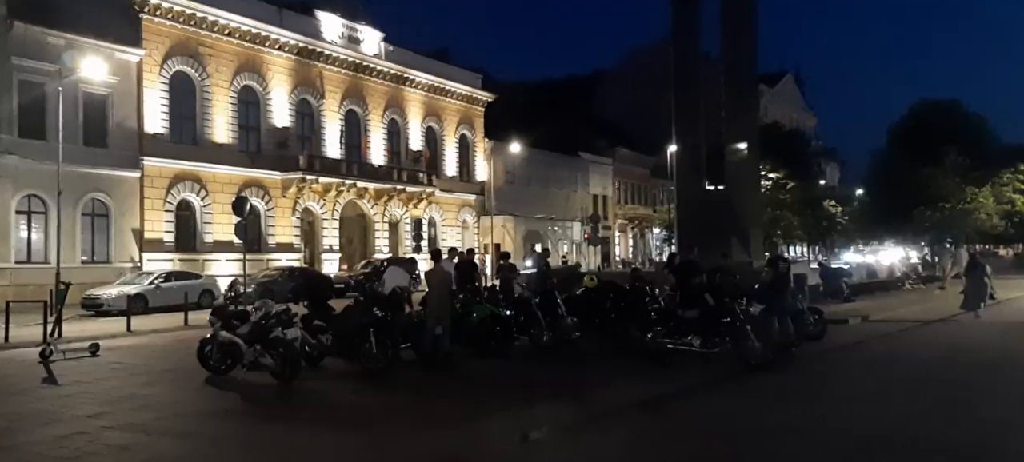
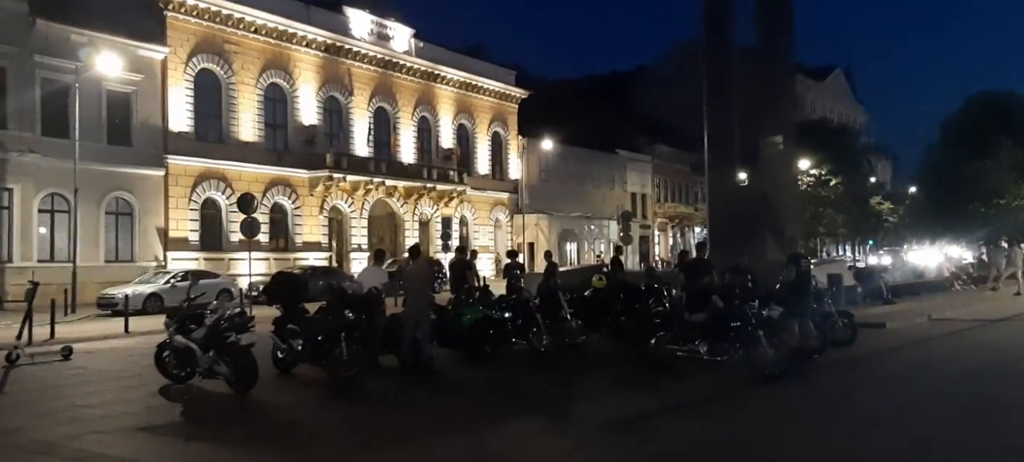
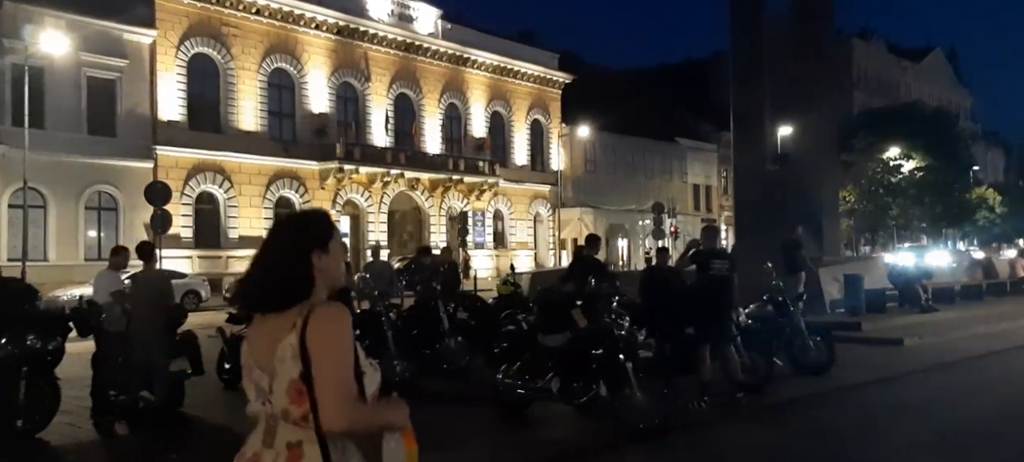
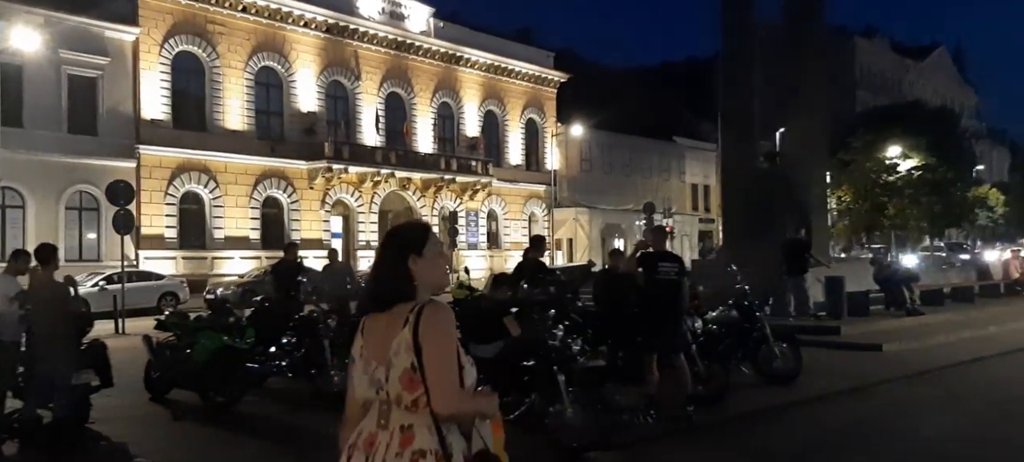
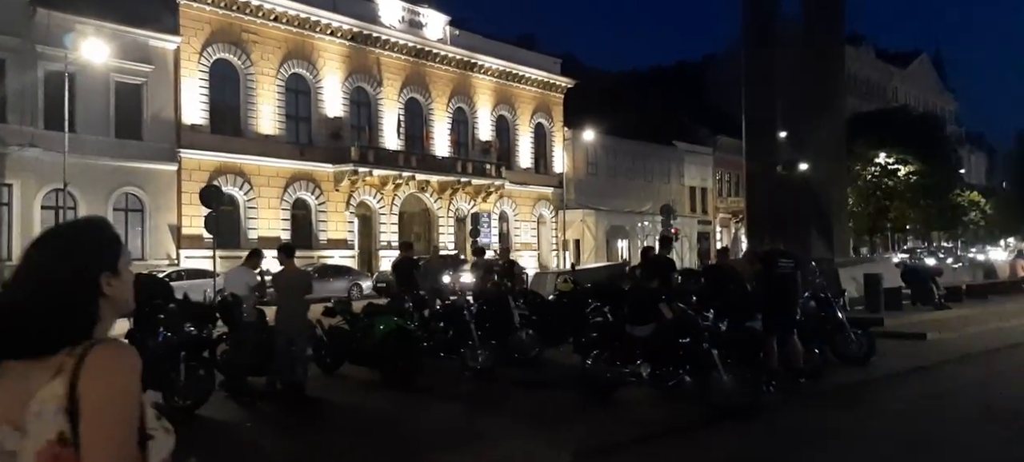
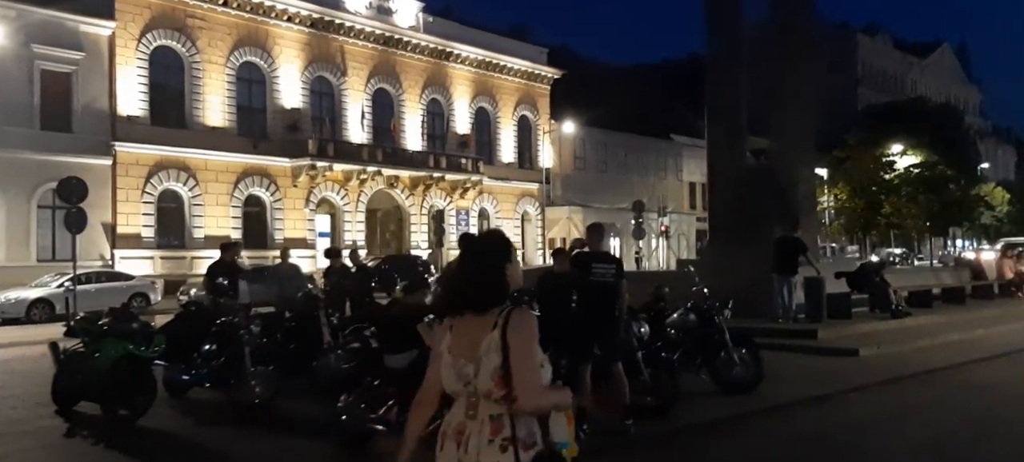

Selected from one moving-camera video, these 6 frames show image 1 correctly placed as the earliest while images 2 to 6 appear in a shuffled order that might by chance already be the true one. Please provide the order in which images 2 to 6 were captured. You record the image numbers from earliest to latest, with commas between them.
2, 5, 3, 4, 6
